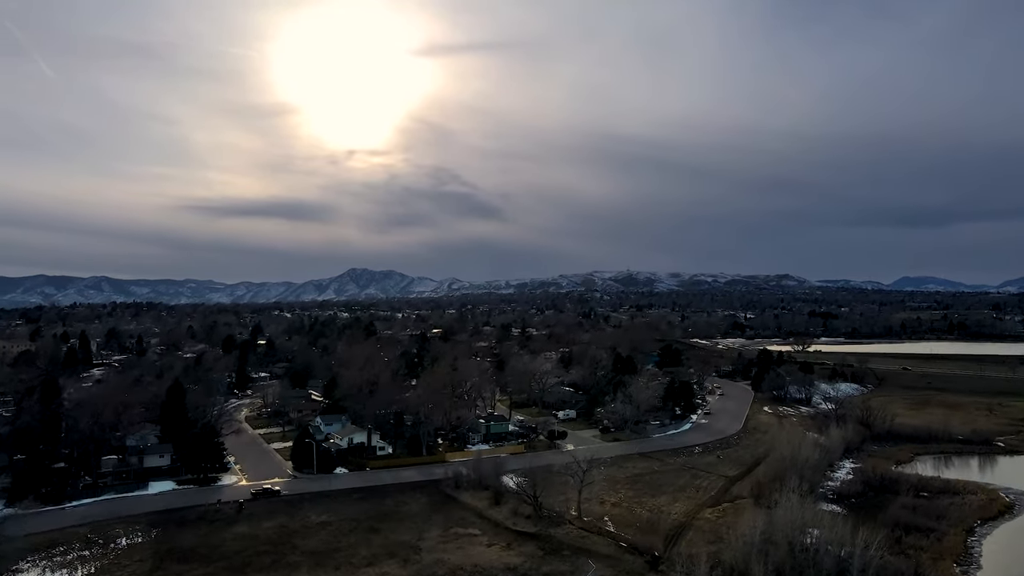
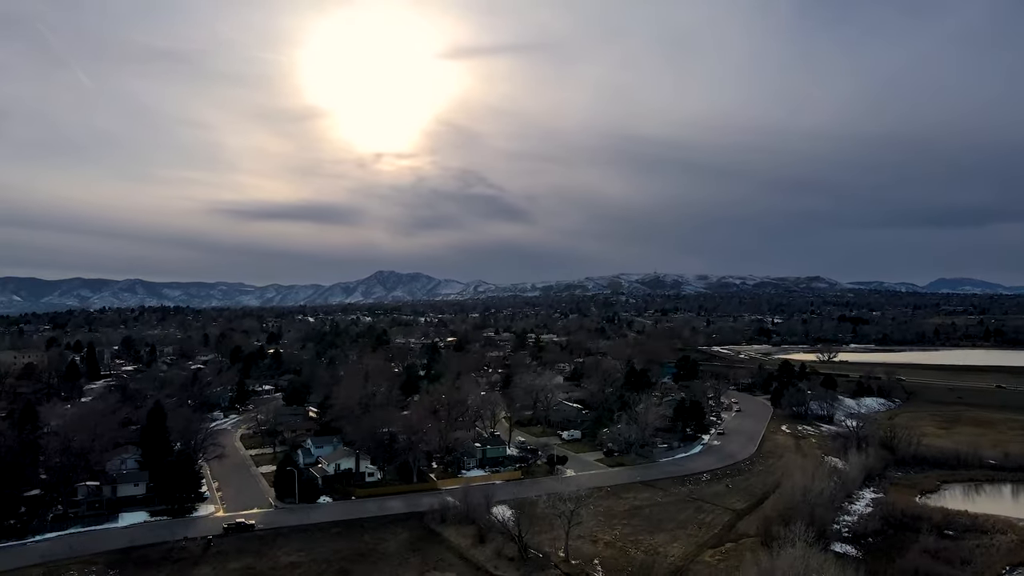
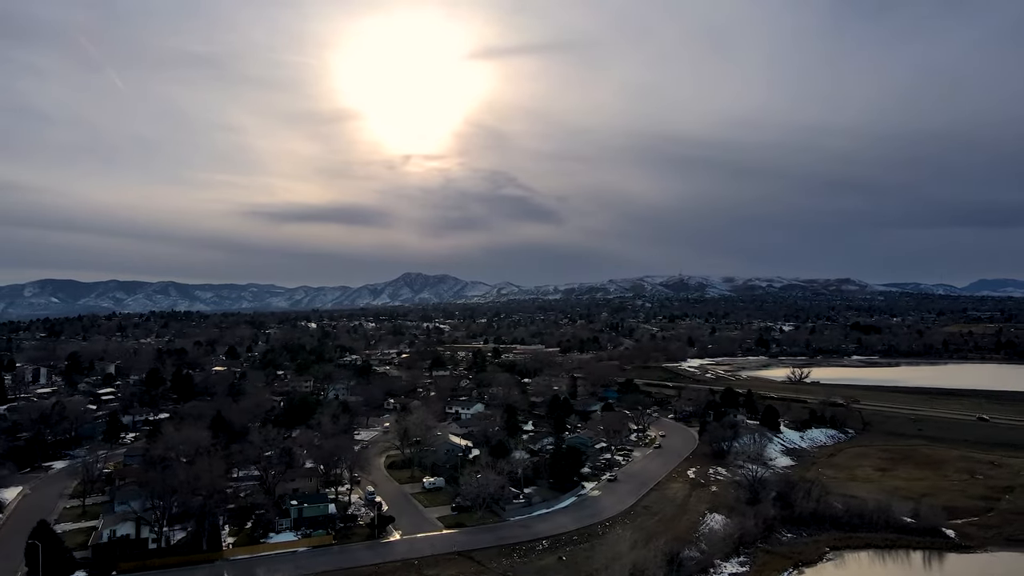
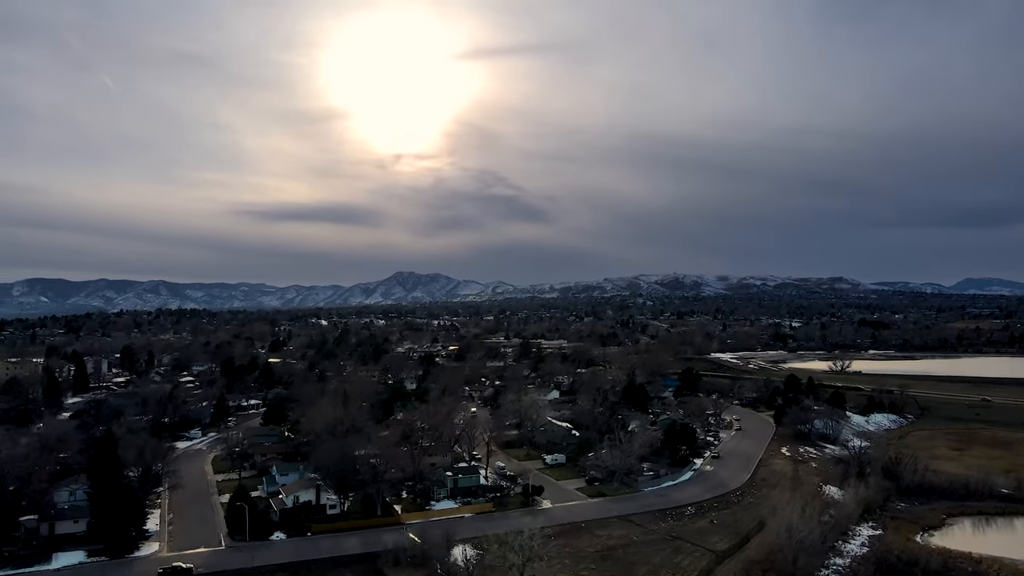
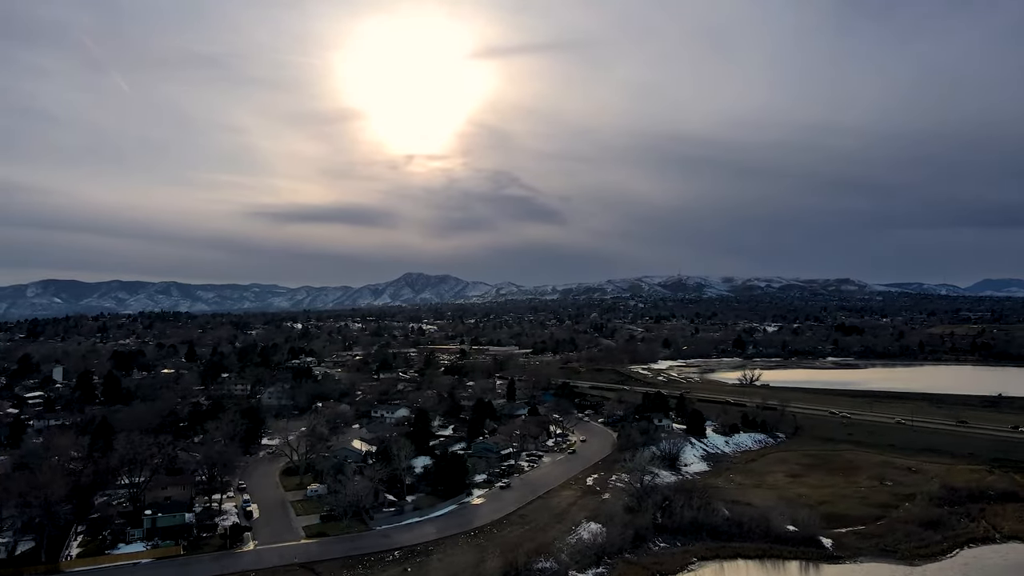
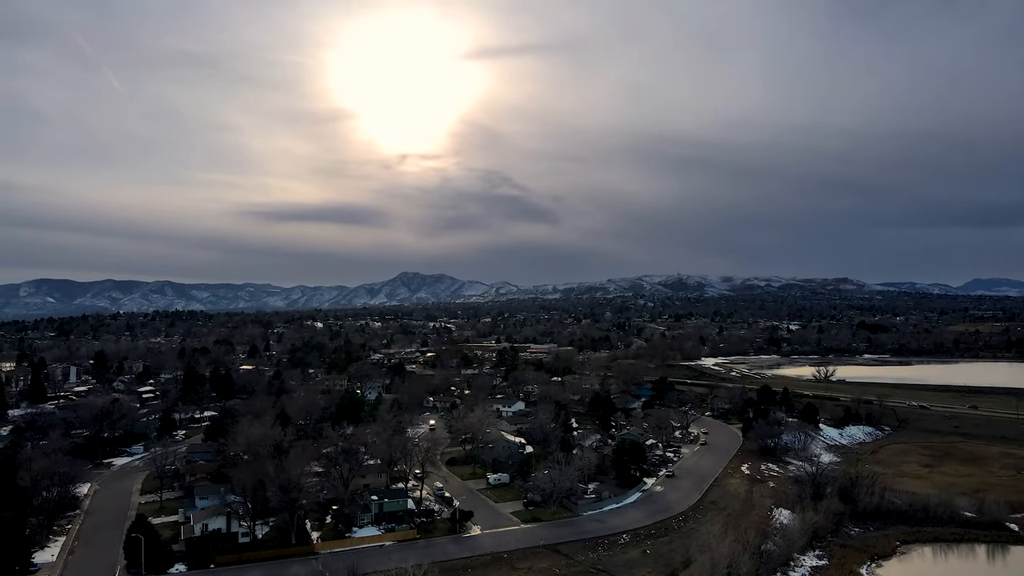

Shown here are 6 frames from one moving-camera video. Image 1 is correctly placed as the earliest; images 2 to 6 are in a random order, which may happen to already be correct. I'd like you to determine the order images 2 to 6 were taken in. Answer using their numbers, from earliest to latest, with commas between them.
2, 4, 6, 3, 5
